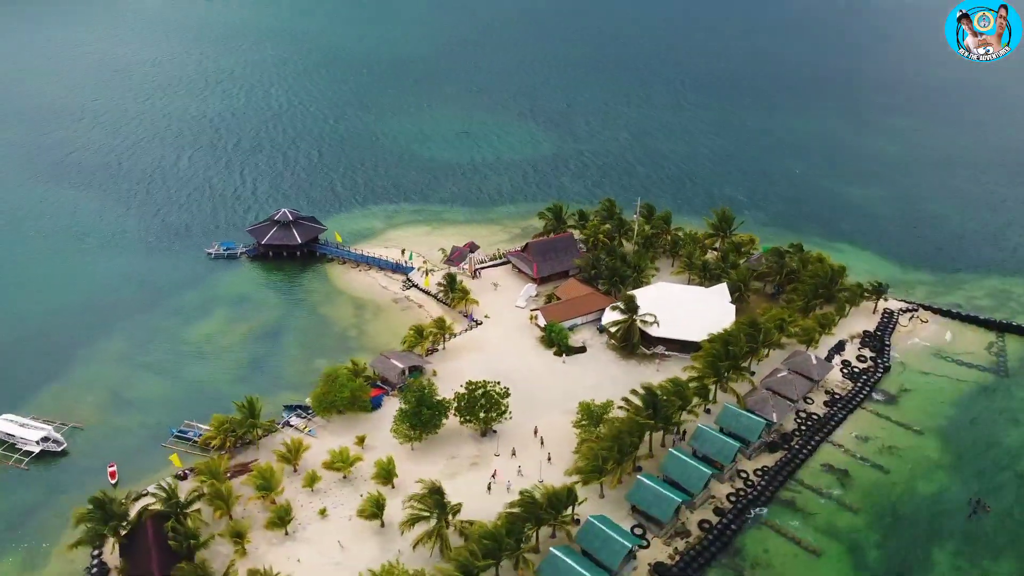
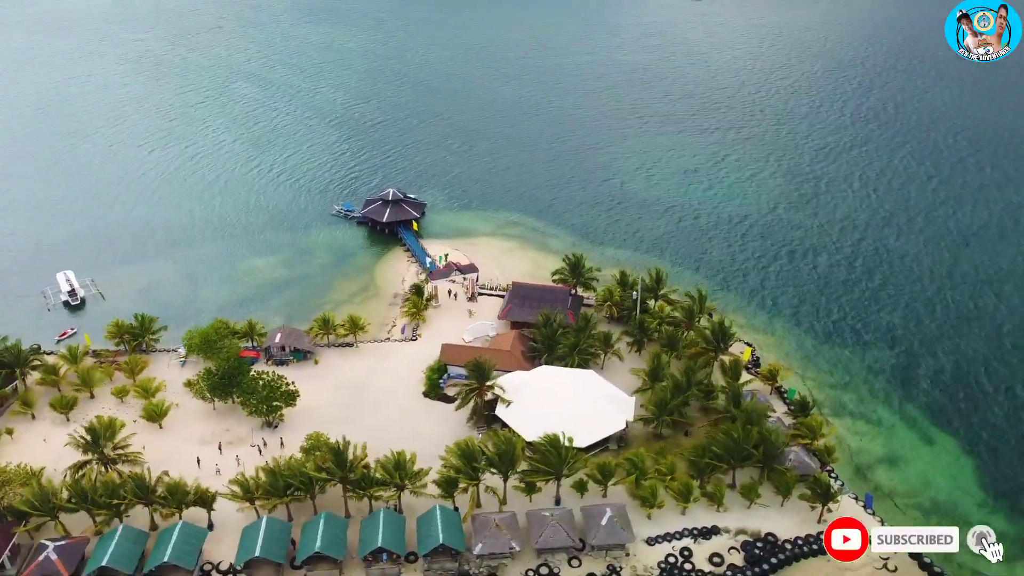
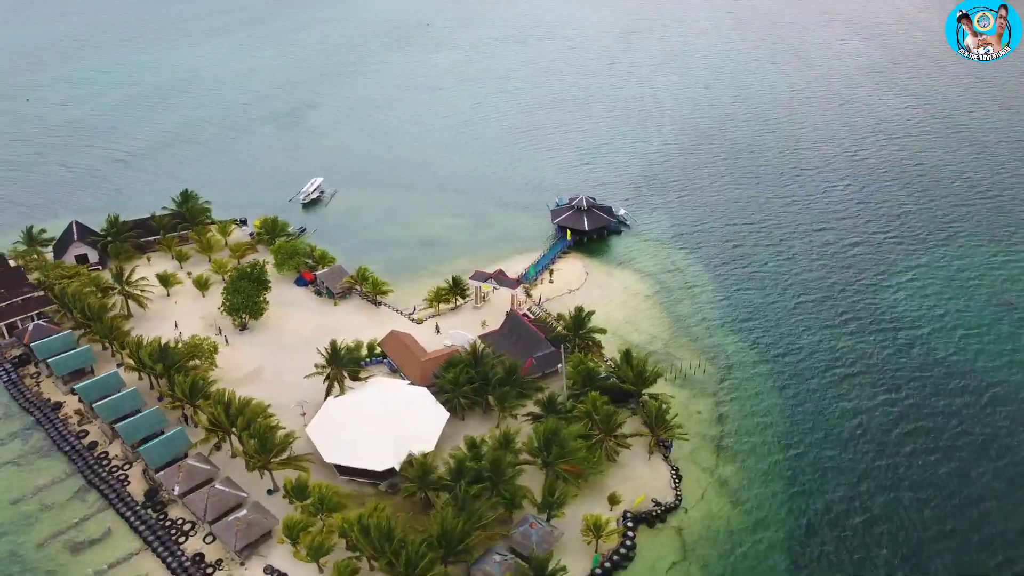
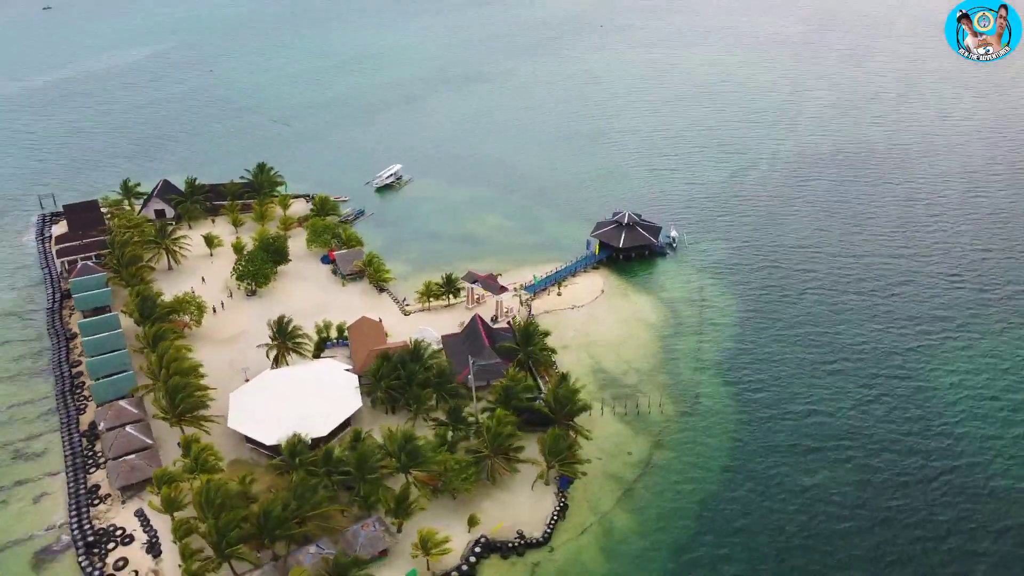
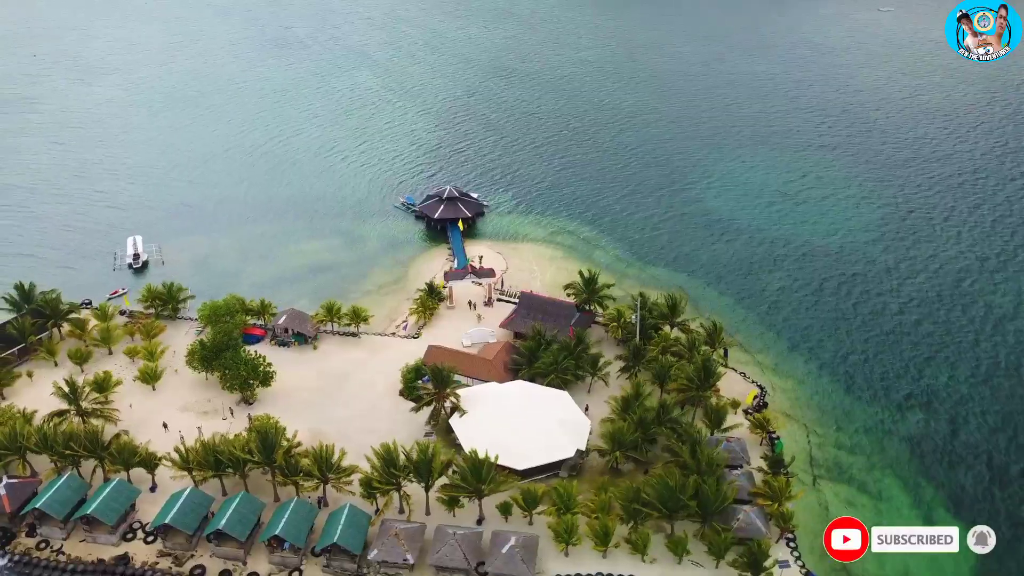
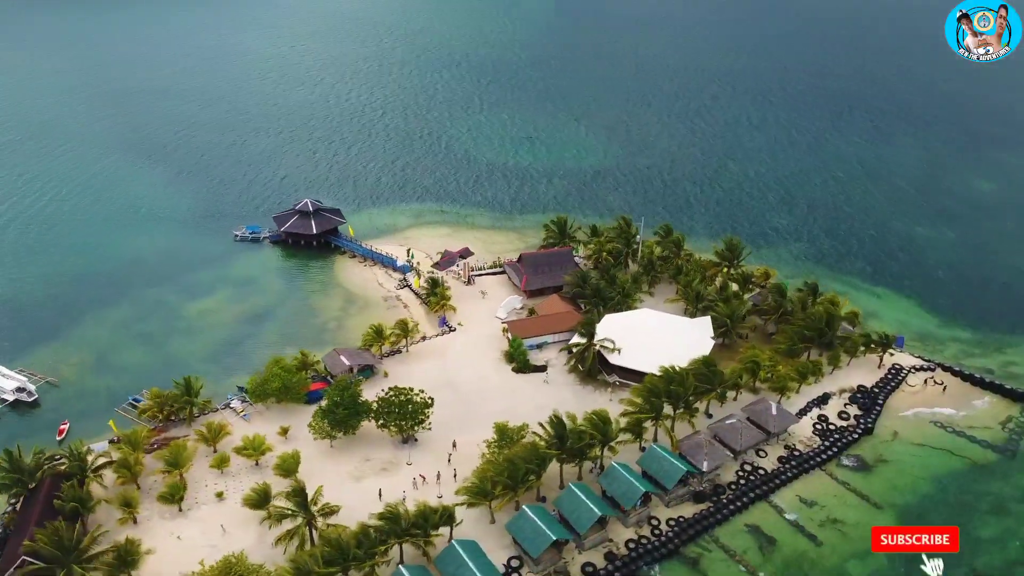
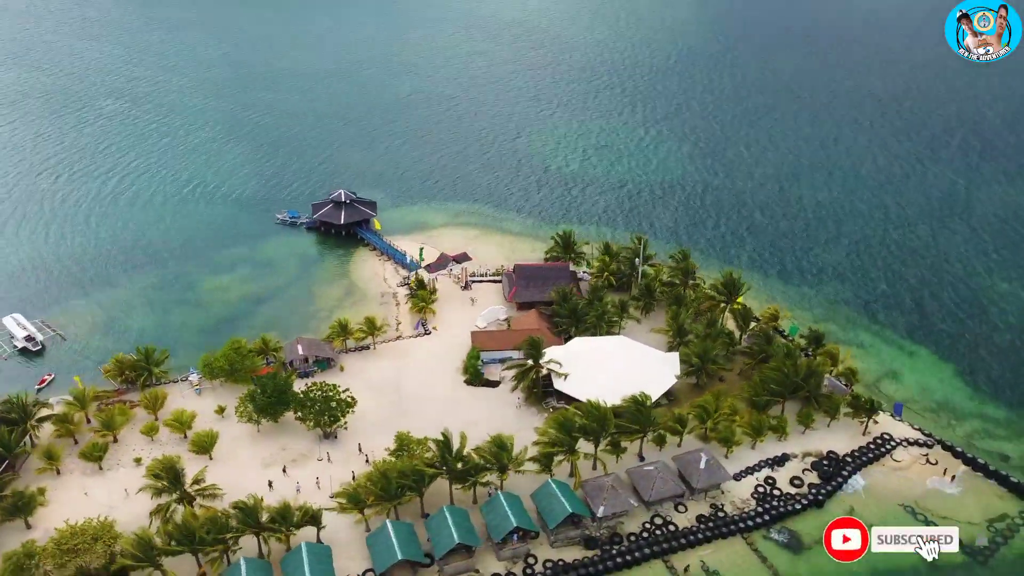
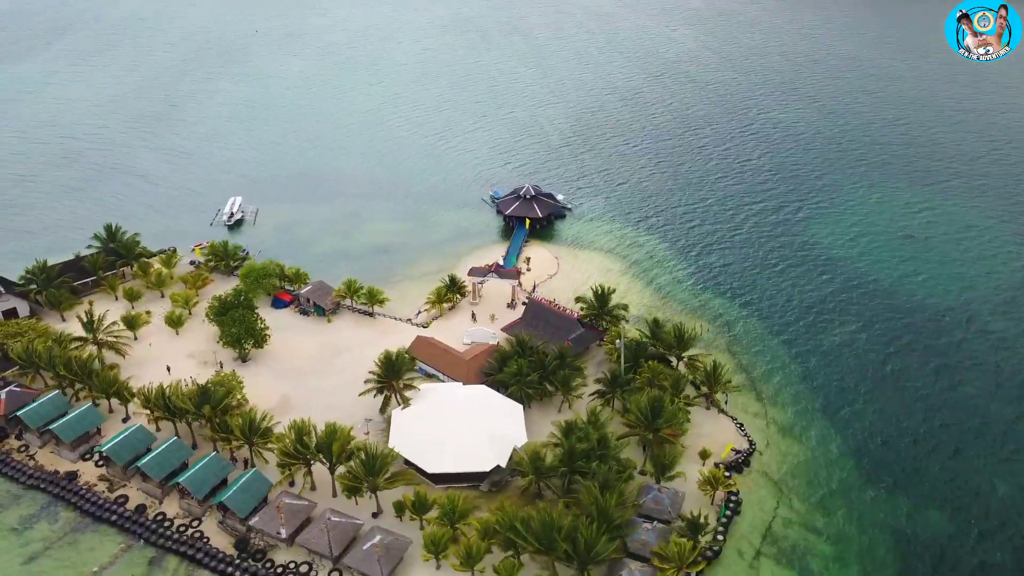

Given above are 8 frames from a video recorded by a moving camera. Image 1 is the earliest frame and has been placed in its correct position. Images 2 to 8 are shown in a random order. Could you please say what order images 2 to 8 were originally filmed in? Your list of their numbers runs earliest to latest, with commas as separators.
6, 7, 2, 5, 8, 3, 4
